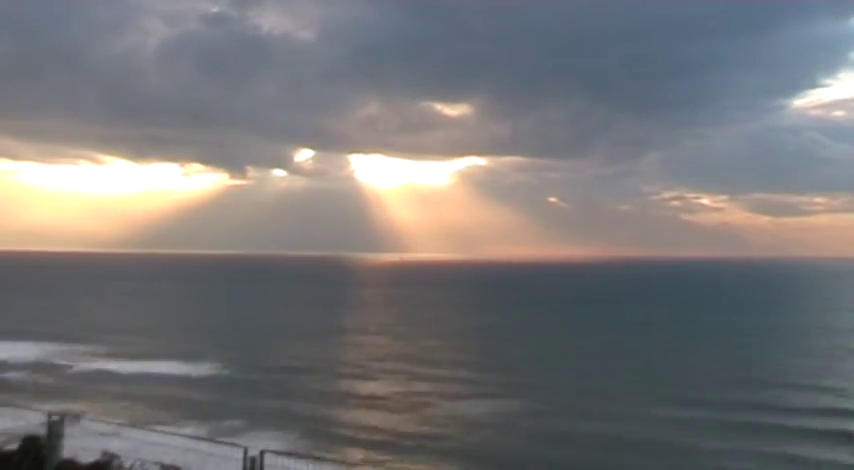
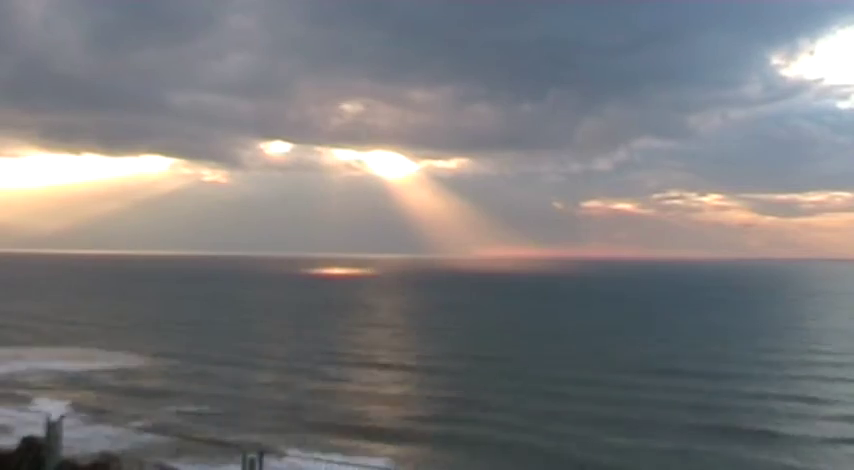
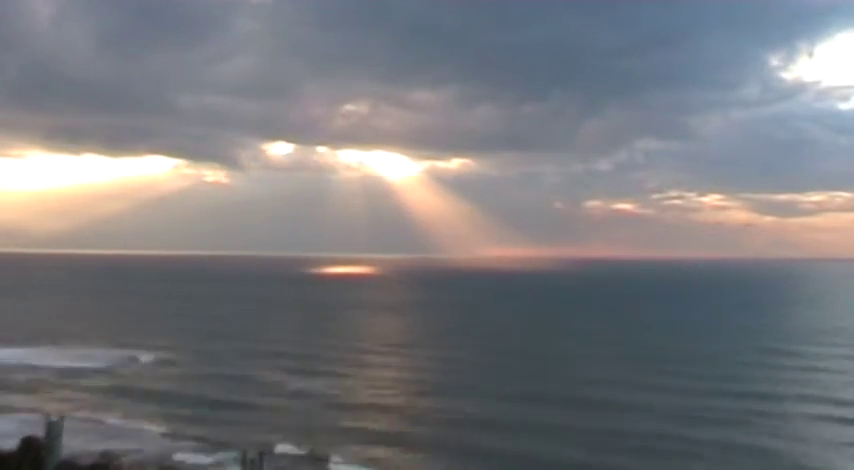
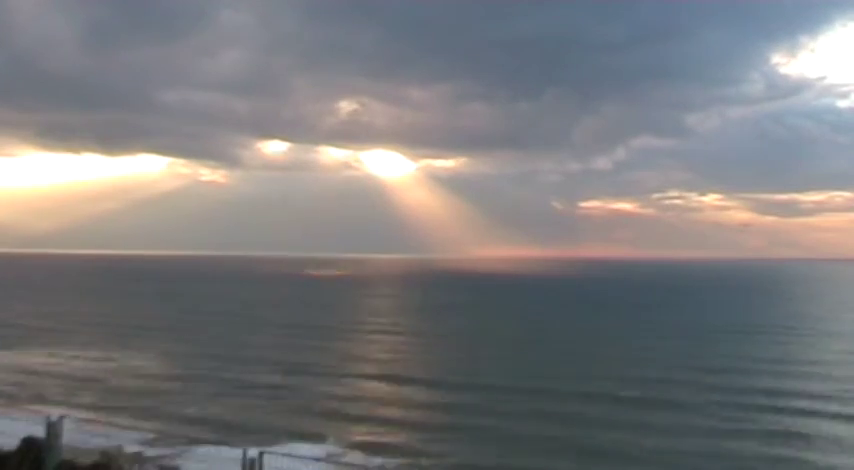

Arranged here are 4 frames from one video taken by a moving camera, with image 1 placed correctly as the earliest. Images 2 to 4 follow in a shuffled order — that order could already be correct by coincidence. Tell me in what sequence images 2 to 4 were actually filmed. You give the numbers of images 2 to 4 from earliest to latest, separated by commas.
3, 2, 4
